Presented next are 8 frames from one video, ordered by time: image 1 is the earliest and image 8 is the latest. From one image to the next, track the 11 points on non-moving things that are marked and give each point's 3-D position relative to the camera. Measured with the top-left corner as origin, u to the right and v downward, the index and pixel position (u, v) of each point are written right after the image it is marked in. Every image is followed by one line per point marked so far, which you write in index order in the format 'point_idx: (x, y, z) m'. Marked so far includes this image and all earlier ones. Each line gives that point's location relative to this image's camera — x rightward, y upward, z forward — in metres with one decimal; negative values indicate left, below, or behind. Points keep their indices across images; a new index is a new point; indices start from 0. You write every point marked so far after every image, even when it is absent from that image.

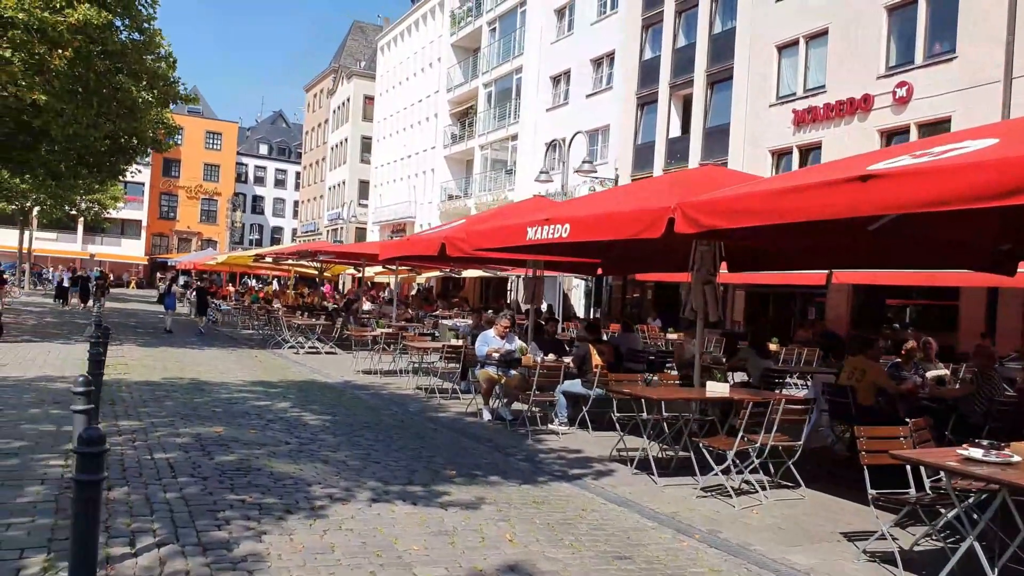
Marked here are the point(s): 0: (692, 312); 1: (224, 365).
0: (+2.6, -0.3, +11.5) m
1: (-5.9, -1.6, +16.7) m
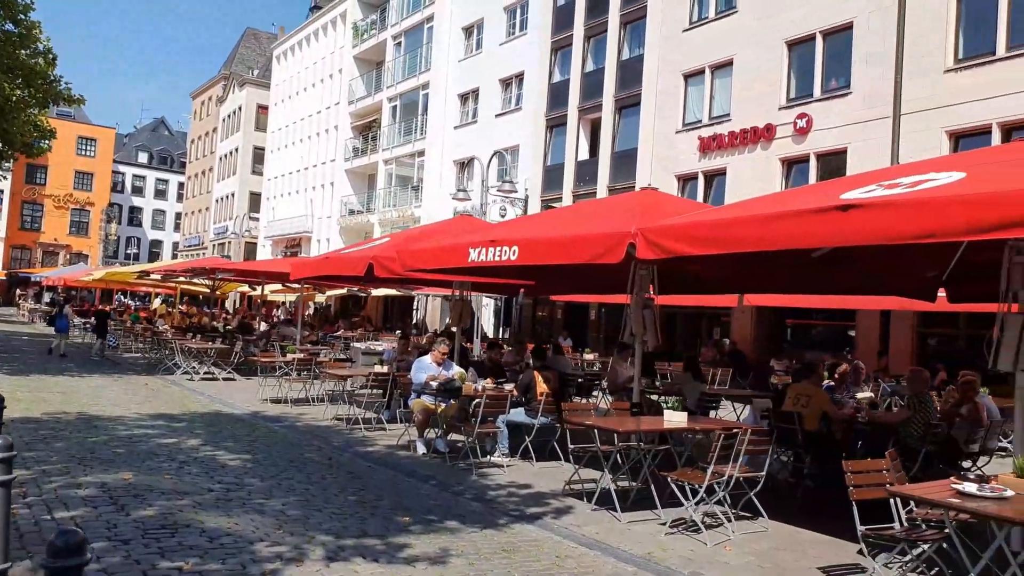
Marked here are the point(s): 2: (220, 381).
0: (+1.7, -0.7, +11.3) m
1: (-7.4, -2.0, +15.3) m
2: (-6.8, -2.1, +18.9) m
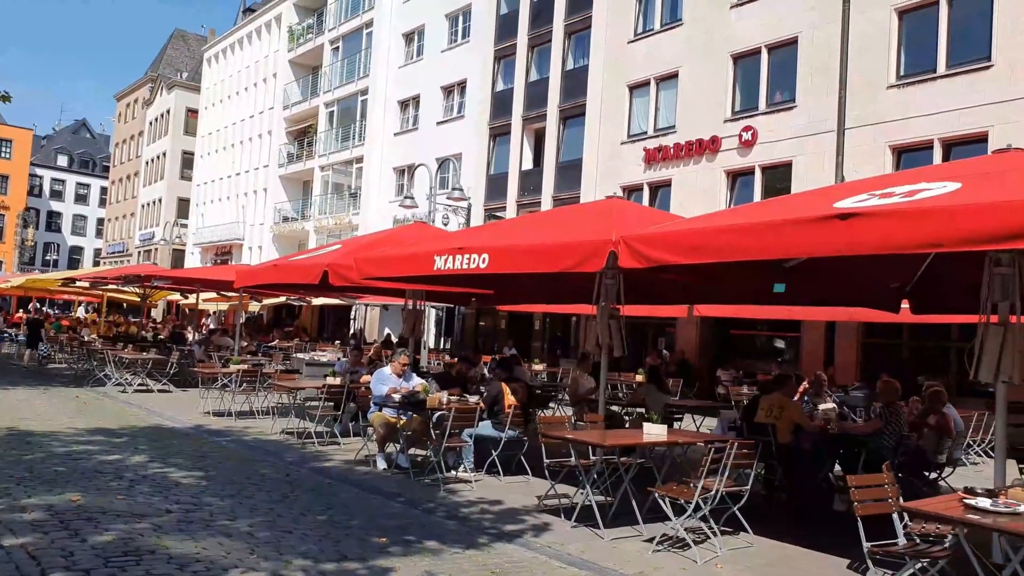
0: (+1.2, -0.8, +11.1) m
1: (-8.2, -2.1, +14.3) m
2: (-7.9, -2.3, +18.0) m
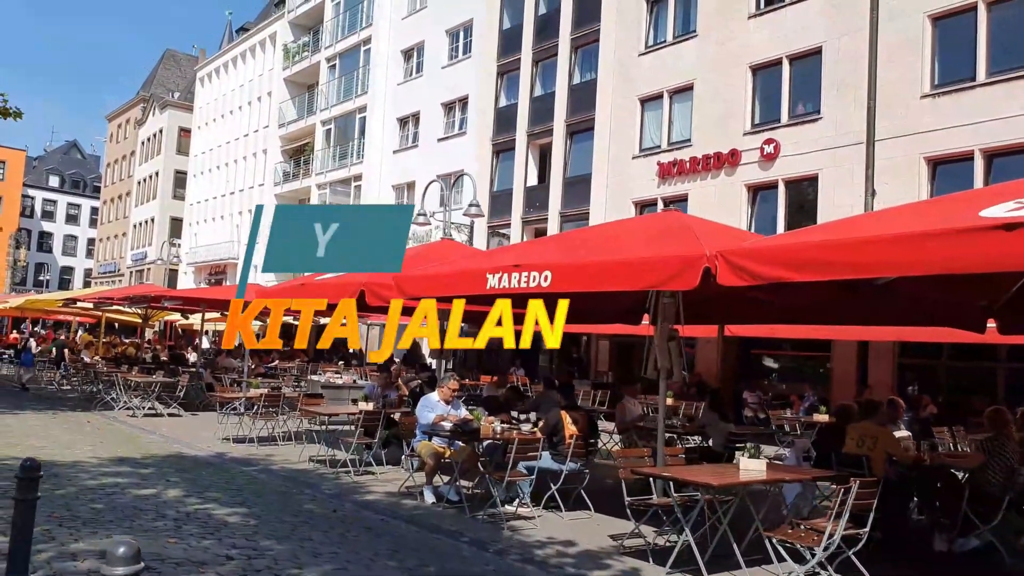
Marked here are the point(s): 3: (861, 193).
0: (+1.8, -1.1, +10.5) m
1: (-7.6, -2.5, +13.5) m
2: (-7.3, -2.8, +17.2) m
3: (+8.3, +2.2, +19.3) m
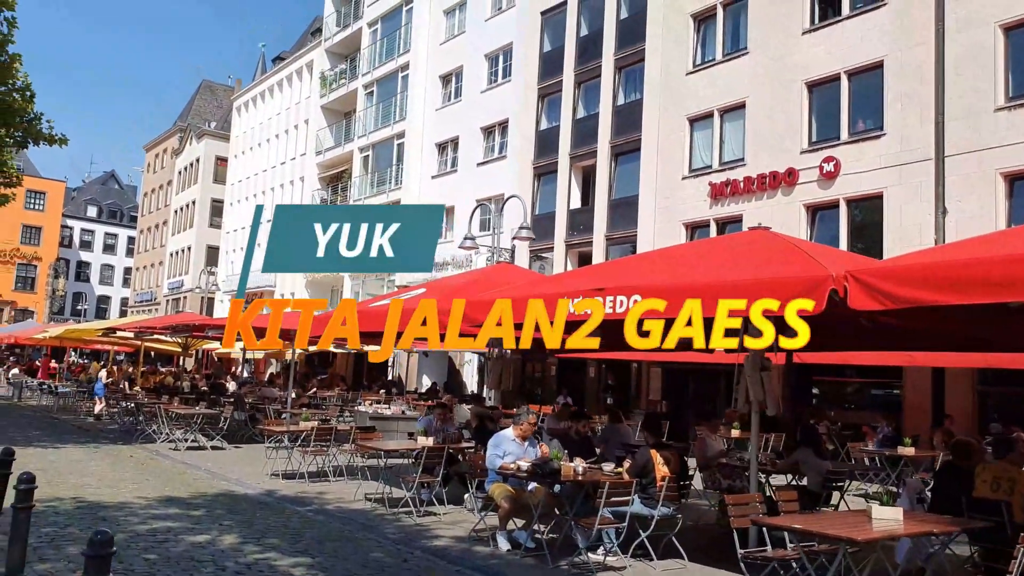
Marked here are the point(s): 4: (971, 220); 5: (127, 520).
0: (+2.7, -1.4, +9.7) m
1: (-6.6, -3.0, +13.0) m
2: (-6.2, -3.4, +16.6) m
3: (+9.5, +1.7, +18.3) m
4: (+10.0, +1.5, +17.7) m
5: (-4.3, -2.6, +9.1) m
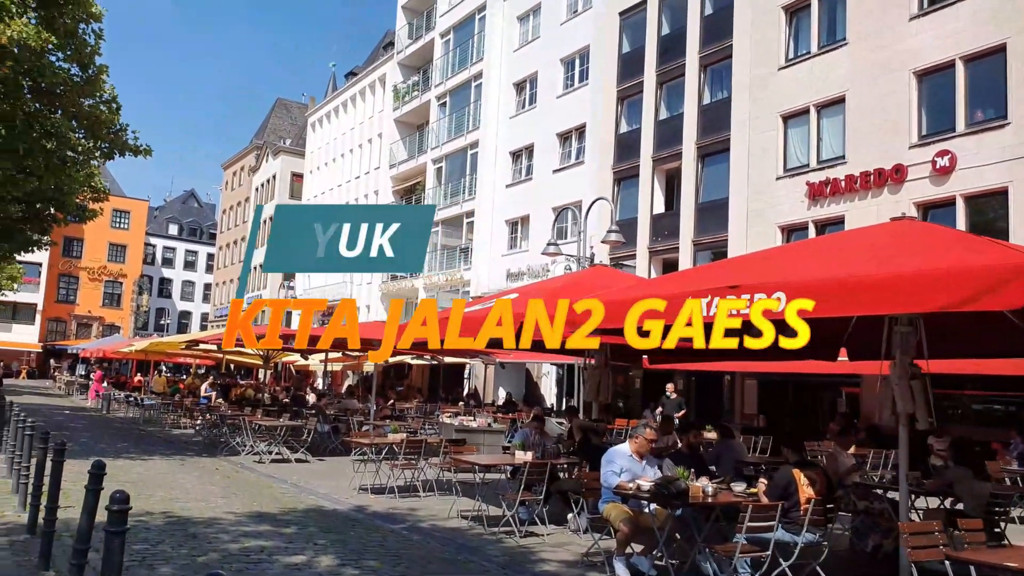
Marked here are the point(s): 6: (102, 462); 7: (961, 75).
0: (+4.0, -1.3, +8.6) m
1: (-5.0, -3.1, +12.6) m
2: (-4.4, -3.6, +16.2) m
3: (+11.3, +1.7, +16.7) m
4: (+11.8, +1.4, +16.0) m
5: (-3.1, -2.6, +8.6) m
6: (-3.2, -1.4, +6.3) m
7: (+10.5, +5.0, +19.0) m
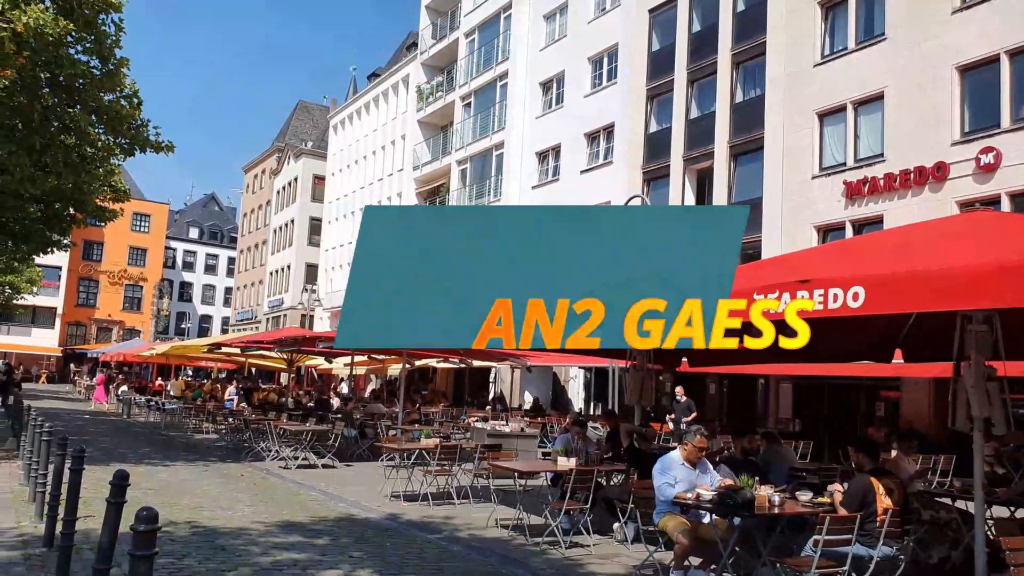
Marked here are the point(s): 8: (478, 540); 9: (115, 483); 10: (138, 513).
0: (+4.4, -1.3, +8.1) m
1: (-4.5, -3.1, +12.3) m
2: (-3.7, -3.6, +15.8) m
3: (+12.0, +1.7, +16.0) m
4: (+12.4, +1.4, +15.3) m
5: (-2.6, -2.6, +8.2) m
6: (-2.7, -1.3, +5.9) m
7: (+11.2, +5.0, +18.4) m
8: (-0.4, -3.0, +9.7) m
9: (-2.8, -1.4, +5.9) m
10: (-2.1, -1.2, +4.6) m
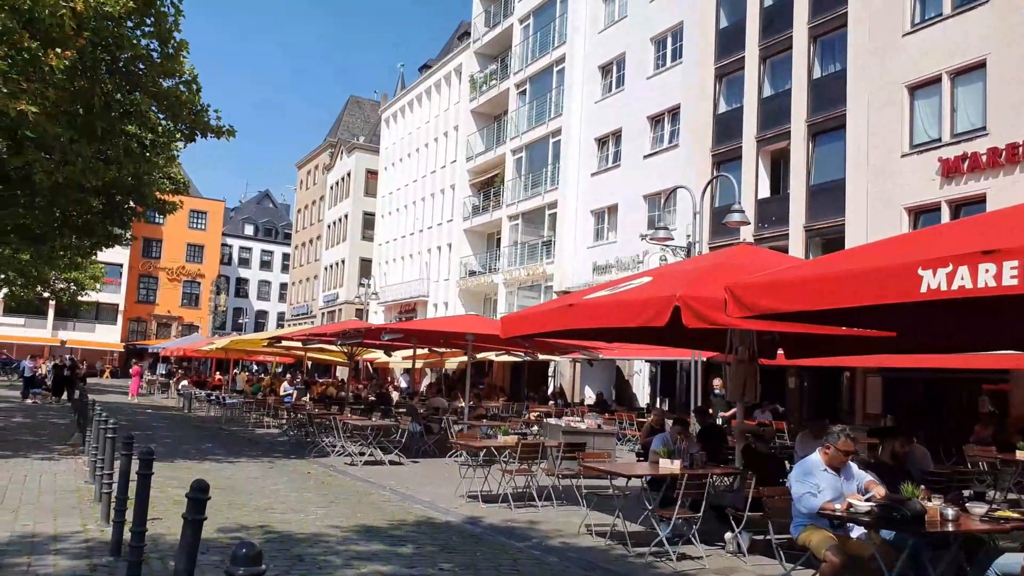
0: (+5.4, -1.1, +6.8) m
1: (-3.2, -2.9, +11.5) m
2: (-2.3, -3.4, +15.0) m
3: (+13.4, +2.0, +14.3) m
4: (+13.8, +1.8, +13.5) m
5: (-1.7, -2.4, +7.4) m
6: (-1.9, -1.2, +5.0) m
7: (+12.7, +5.3, +16.6) m
8: (+0.7, -2.8, +8.7) m
9: (-2.0, -1.2, +5.0) m
10: (-1.3, -1.1, +3.6) m
